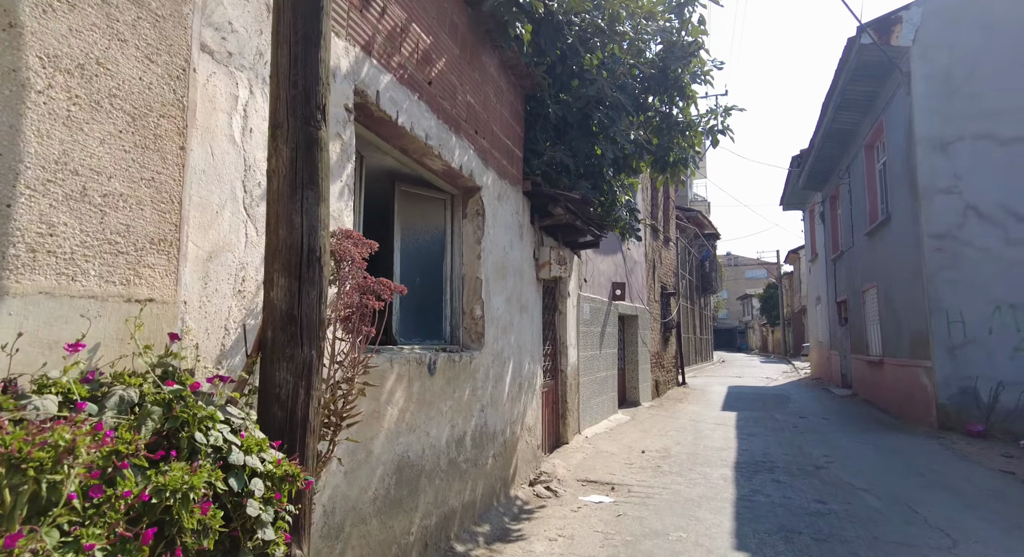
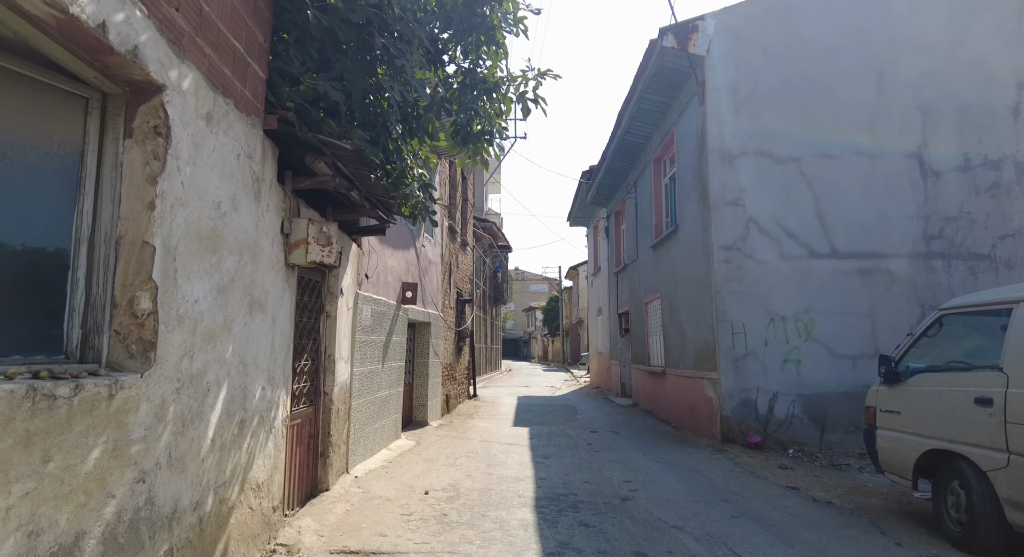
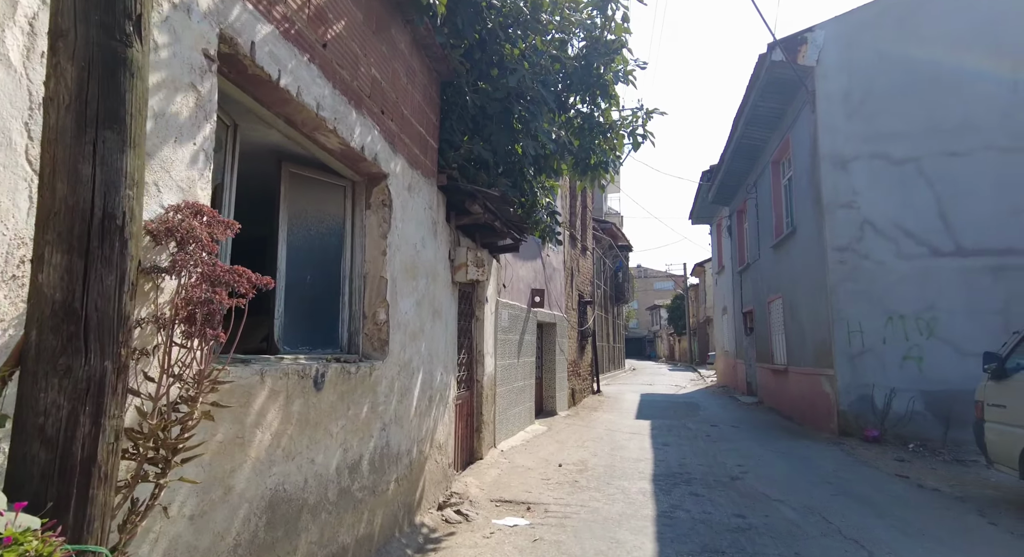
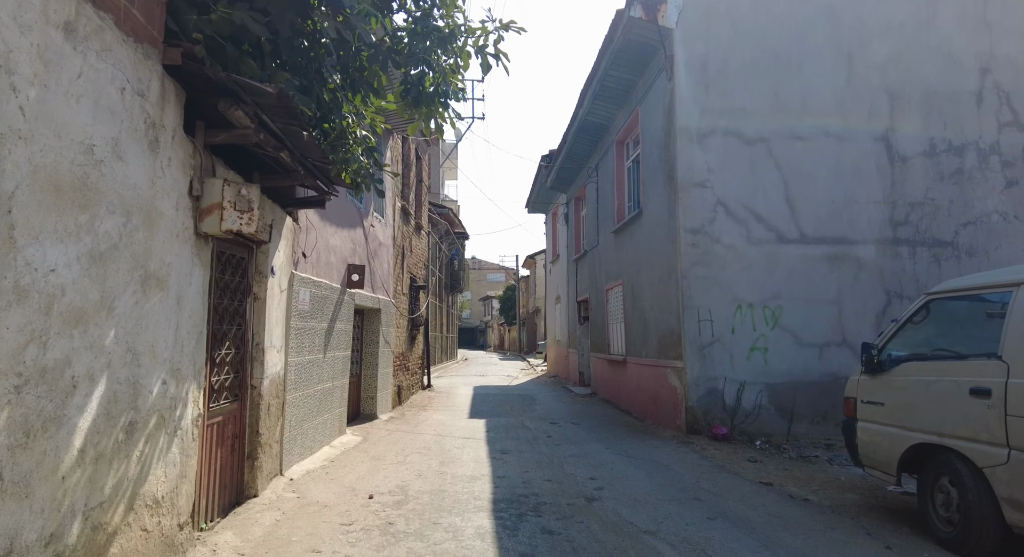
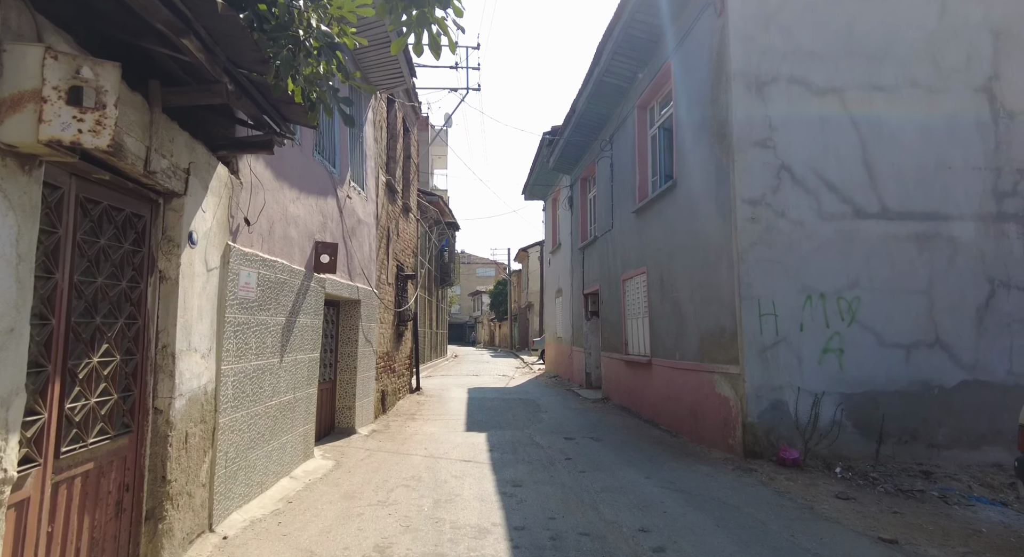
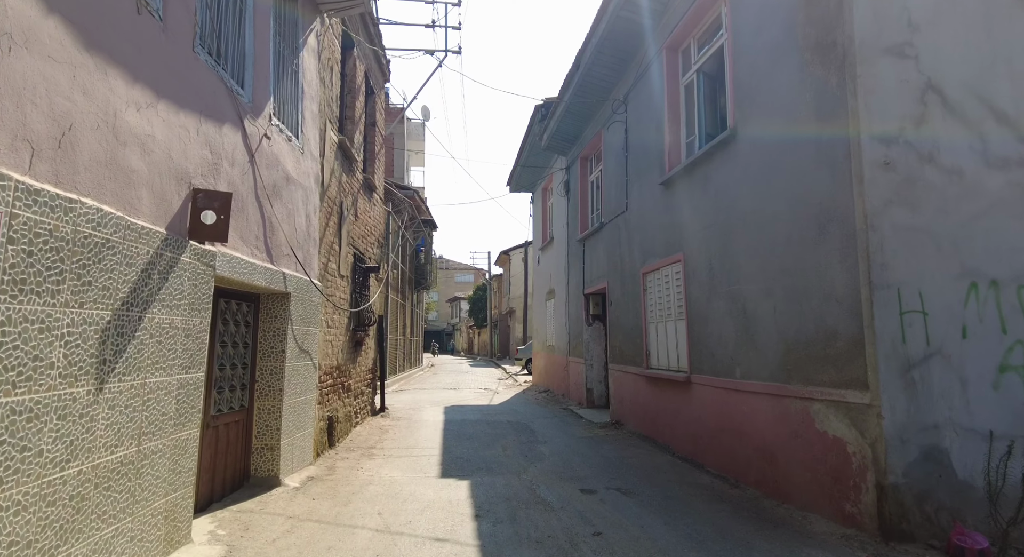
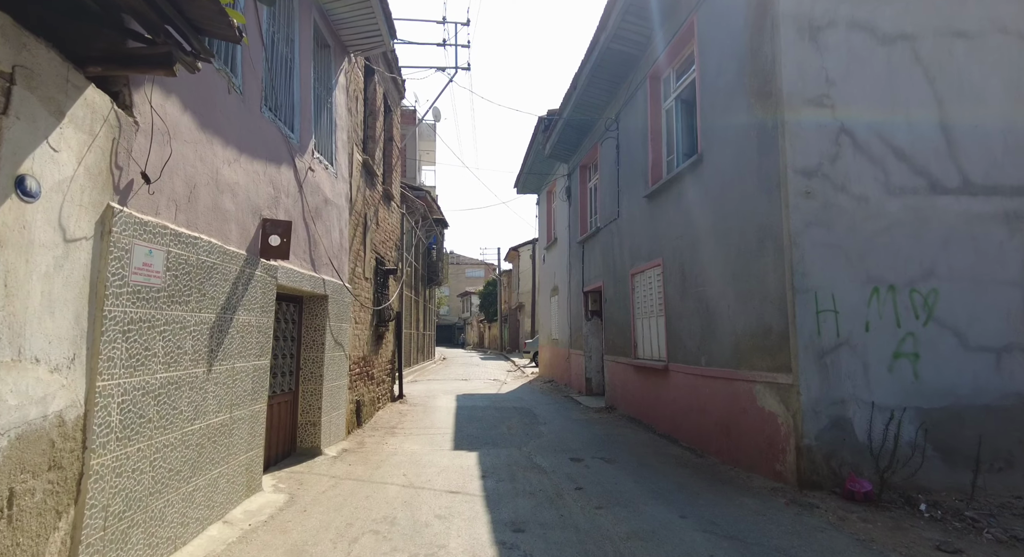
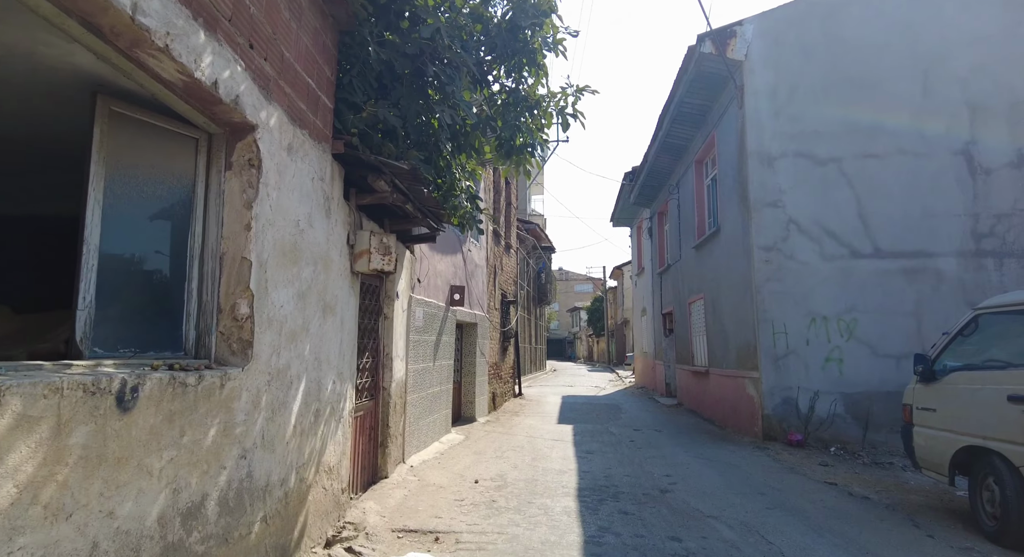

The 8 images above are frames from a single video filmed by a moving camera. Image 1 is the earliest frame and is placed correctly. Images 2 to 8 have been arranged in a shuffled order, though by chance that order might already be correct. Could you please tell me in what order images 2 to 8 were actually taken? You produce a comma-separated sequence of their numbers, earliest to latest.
3, 8, 2, 4, 5, 7, 6
